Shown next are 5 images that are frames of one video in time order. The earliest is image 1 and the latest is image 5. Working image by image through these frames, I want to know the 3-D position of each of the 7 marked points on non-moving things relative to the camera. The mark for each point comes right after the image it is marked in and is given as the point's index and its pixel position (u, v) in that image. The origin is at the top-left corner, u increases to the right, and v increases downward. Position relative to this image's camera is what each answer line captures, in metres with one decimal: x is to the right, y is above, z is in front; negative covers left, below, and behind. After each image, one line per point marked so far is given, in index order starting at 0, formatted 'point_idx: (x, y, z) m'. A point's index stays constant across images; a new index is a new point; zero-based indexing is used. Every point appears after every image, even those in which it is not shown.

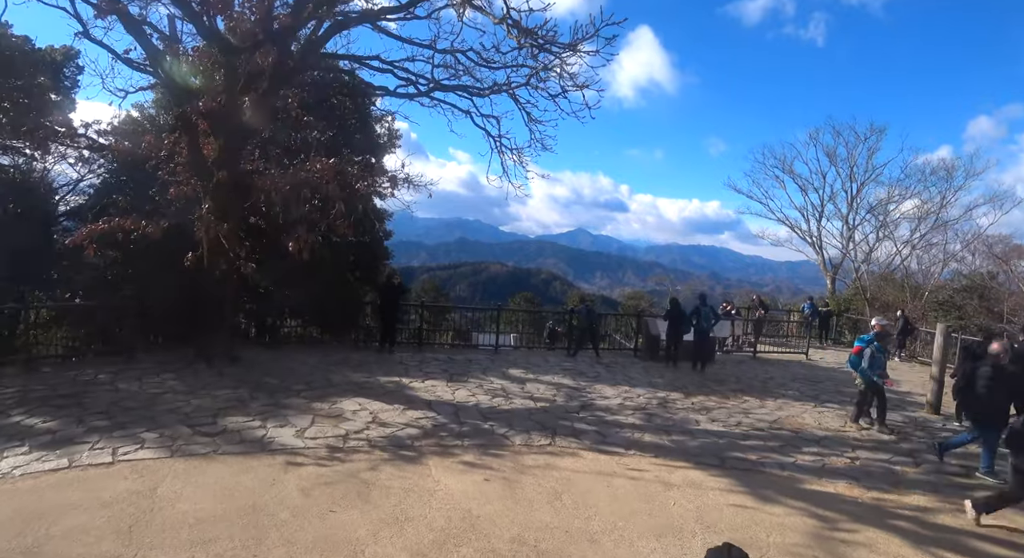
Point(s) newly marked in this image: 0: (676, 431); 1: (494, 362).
0: (+2.3, -2.1, +8.1) m
1: (-0.4, -1.7, +12.1) m
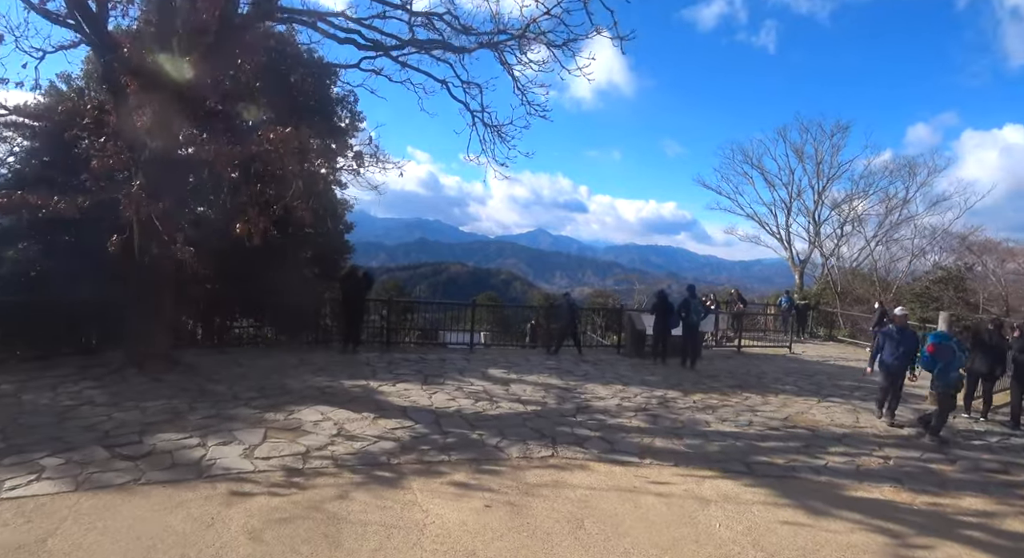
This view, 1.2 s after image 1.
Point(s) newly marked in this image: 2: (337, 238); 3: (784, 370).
0: (+2.2, -1.9, +7.2) m
1: (-0.7, -1.6, +11.0) m
2: (-4.5, +1.0, +15.0) m
3: (+6.0, -2.0, +12.7) m
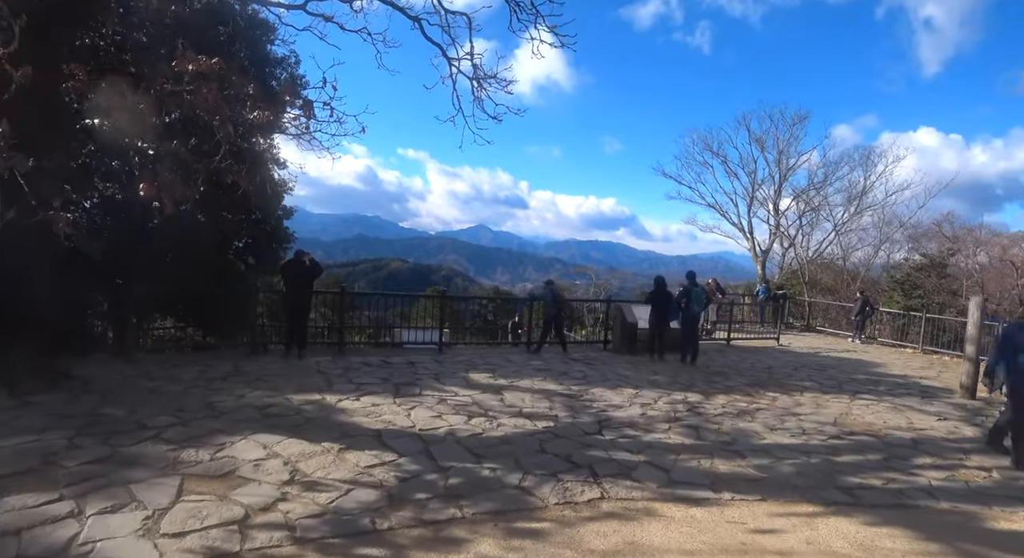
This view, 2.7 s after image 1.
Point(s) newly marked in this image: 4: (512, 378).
0: (+2.3, -1.7, +5.7) m
1: (-1.0, -1.4, +9.2) m
2: (-5.1, +1.2, +12.8) m
3: (+5.5, -1.7, +11.5) m
4: (0.0, -1.4, +8.5) m
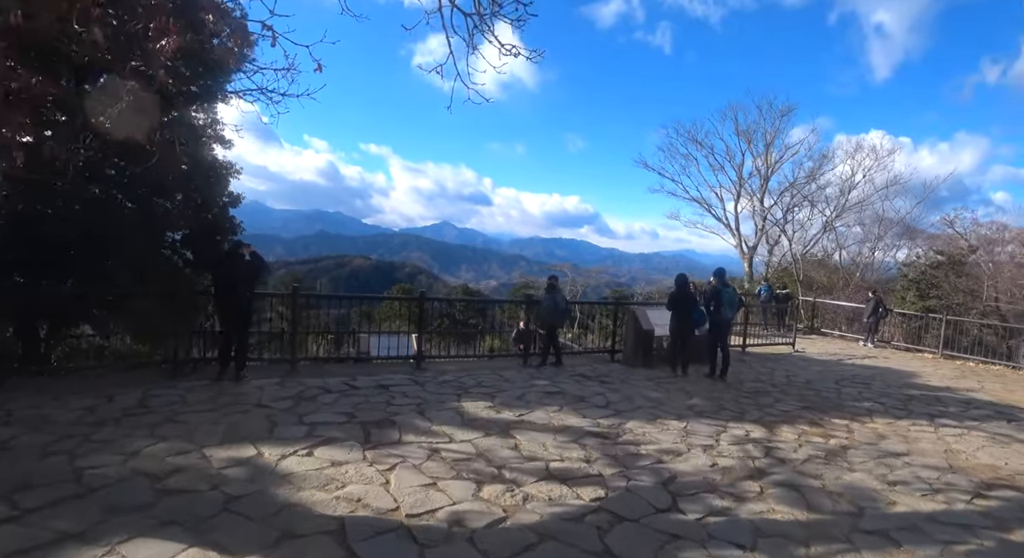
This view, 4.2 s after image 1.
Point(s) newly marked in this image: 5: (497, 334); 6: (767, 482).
0: (+2.6, -1.7, +3.8) m
1: (-1.0, -1.3, +7.1) m
2: (-5.3, +1.2, +10.5) m
3: (+5.4, -1.7, +9.9) m
4: (+0.1, -1.4, +6.5) m
5: (-0.3, -0.8, +9.7) m
6: (+2.1, -1.6, +4.7) m
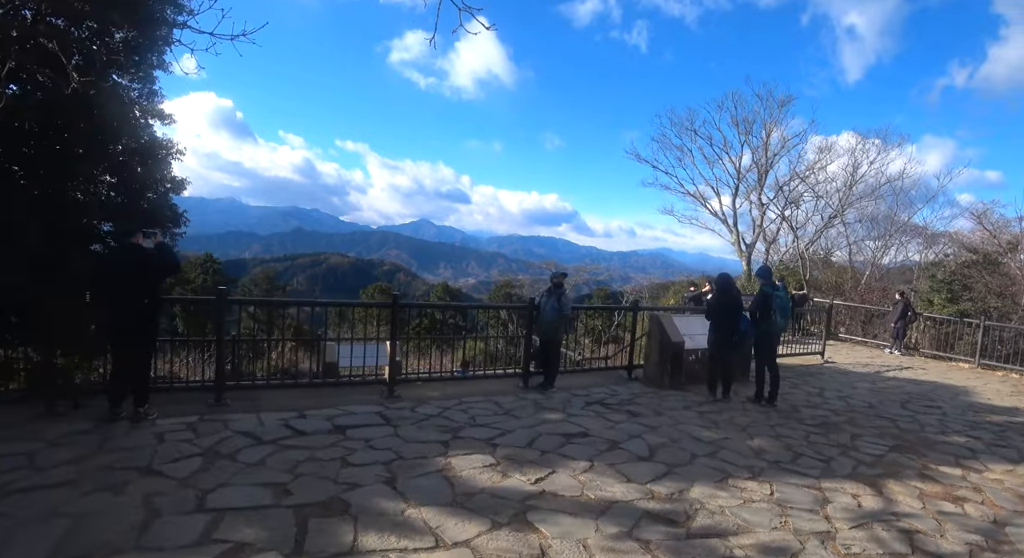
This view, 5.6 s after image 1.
0: (+2.7, -1.7, +2.0) m
1: (-0.9, -1.3, +5.2) m
2: (-5.4, +1.2, +8.3) m
3: (+5.3, -1.7, +8.2) m
4: (+0.1, -1.4, +4.6) m
5: (-0.4, -0.9, +7.8) m
6: (+2.2, -1.7, +2.9) m
